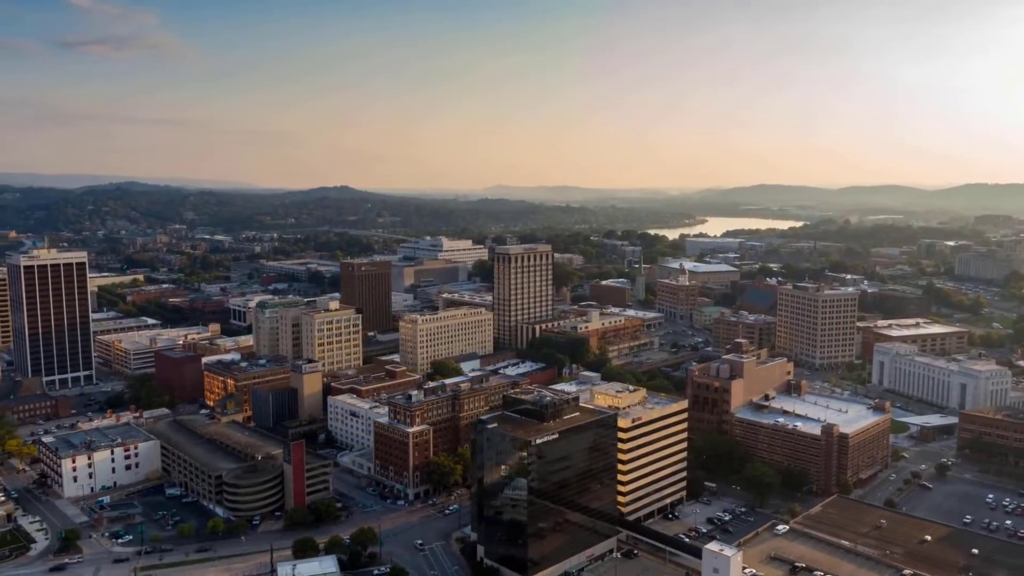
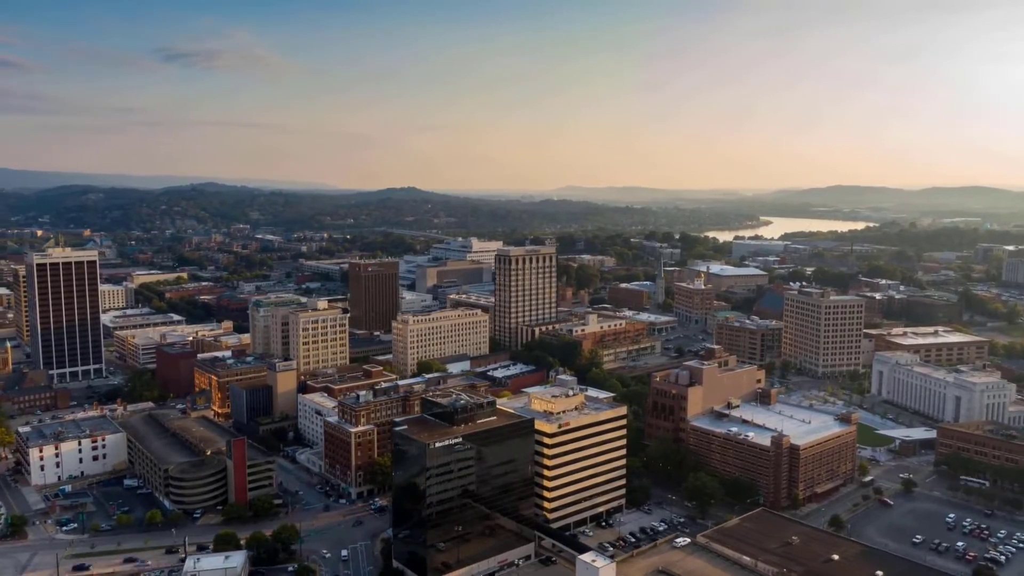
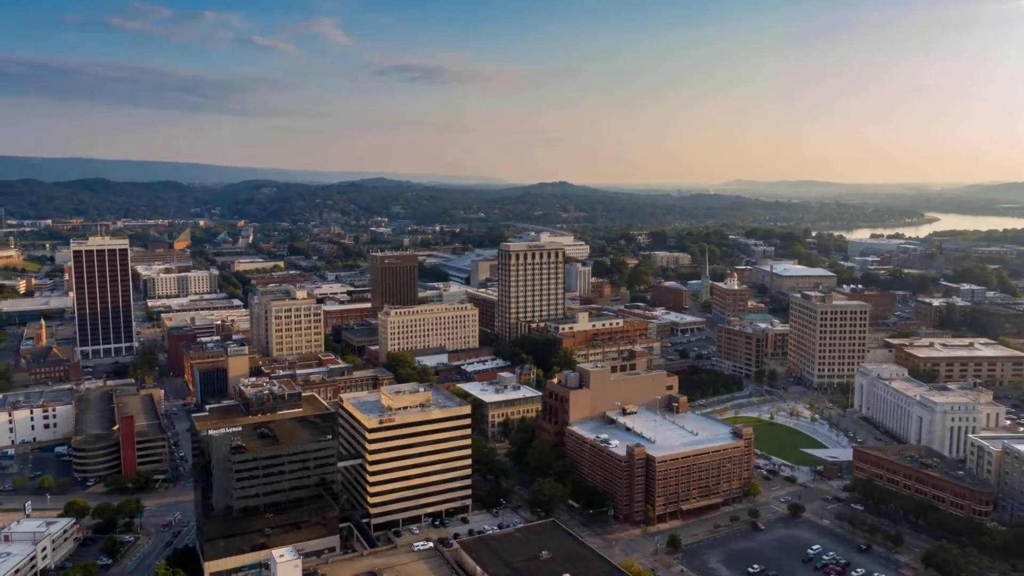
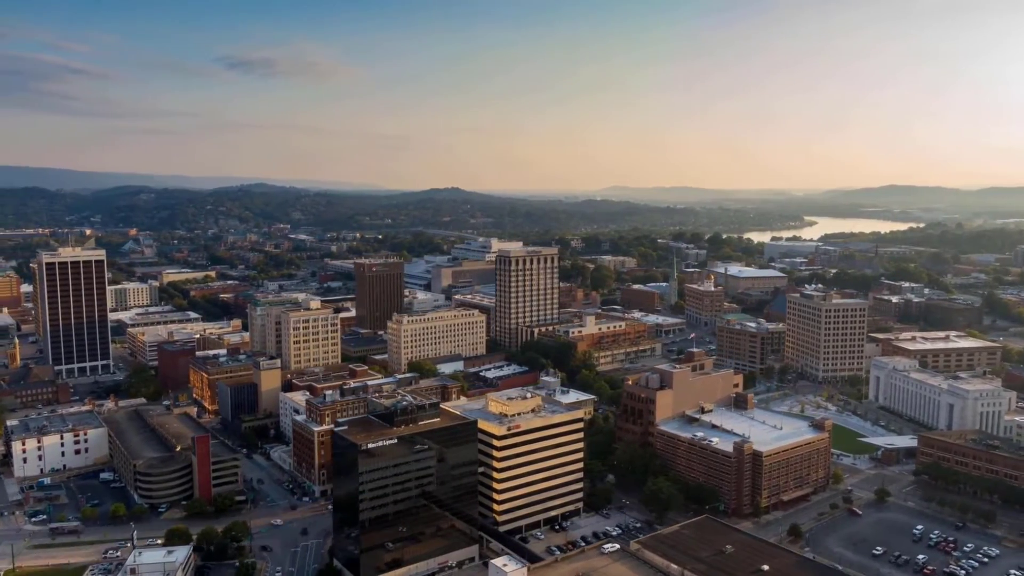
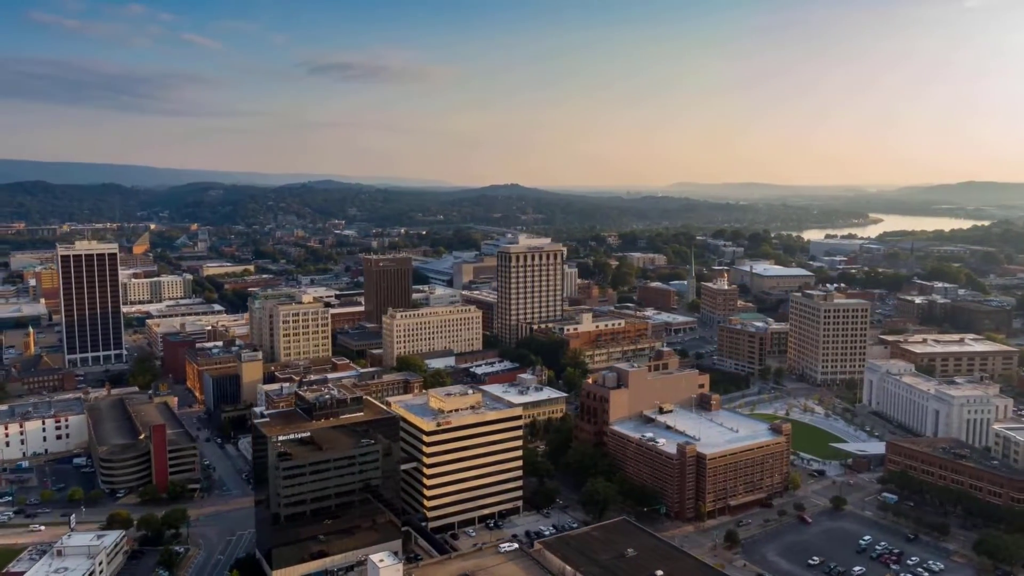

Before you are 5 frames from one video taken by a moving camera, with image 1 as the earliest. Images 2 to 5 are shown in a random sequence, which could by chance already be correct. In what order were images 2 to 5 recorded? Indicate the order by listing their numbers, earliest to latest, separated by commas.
2, 4, 5, 3
